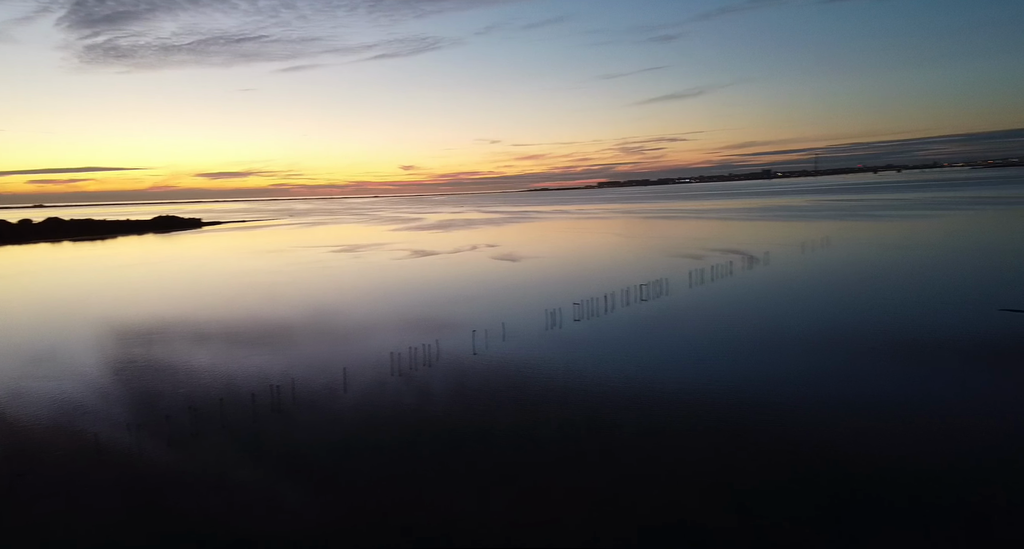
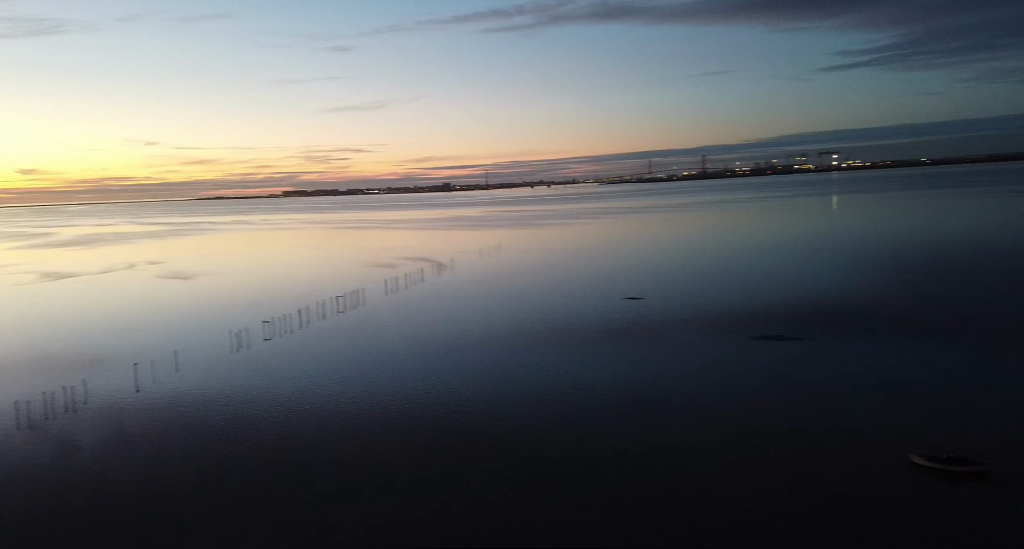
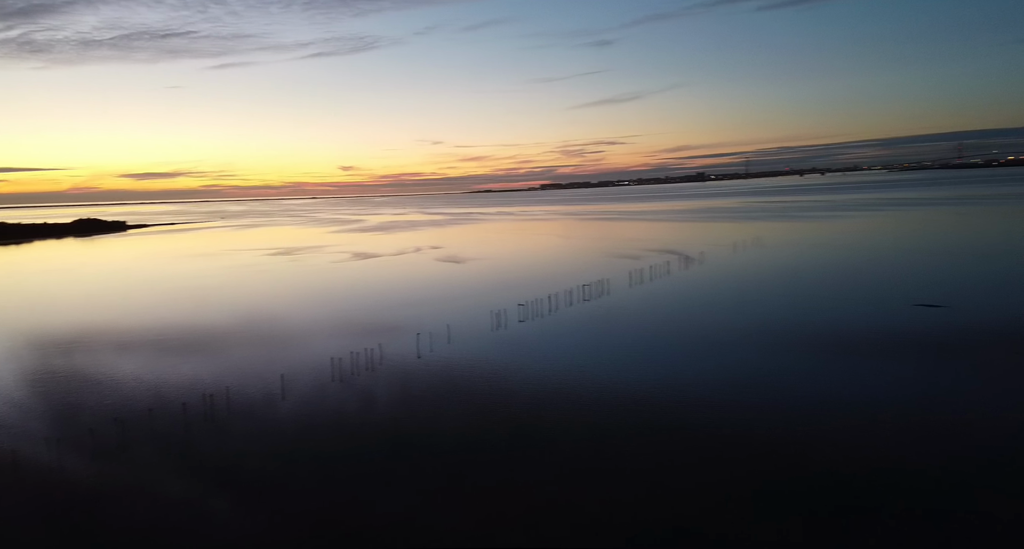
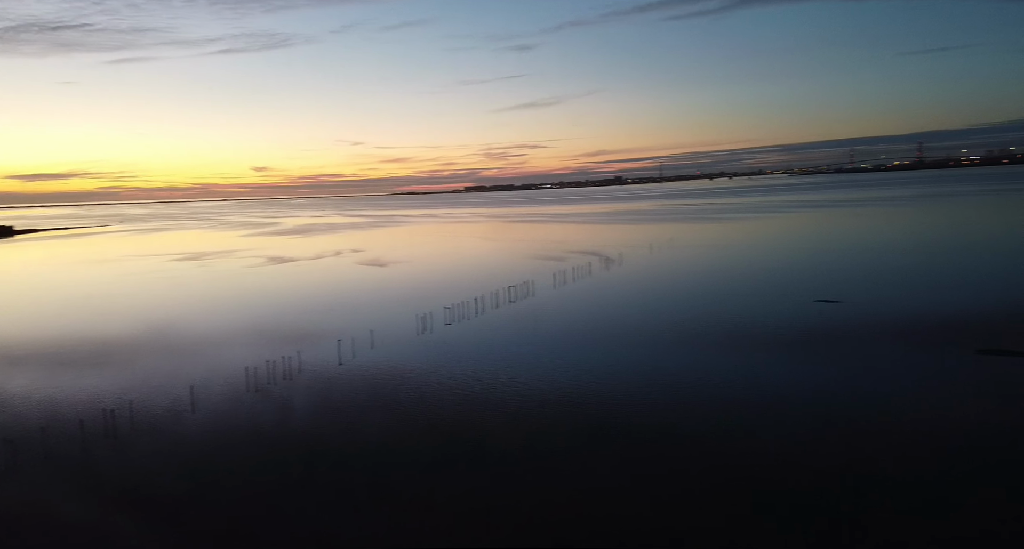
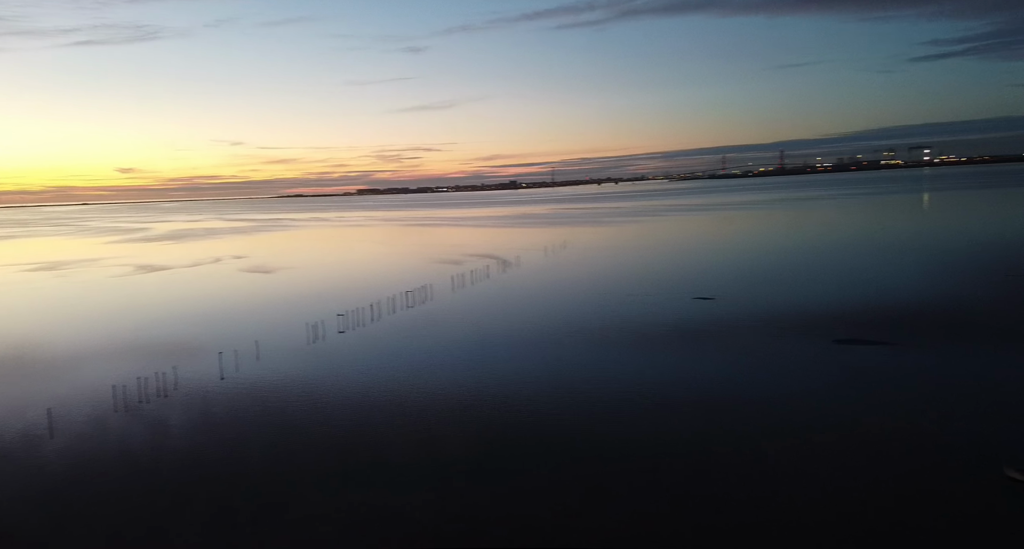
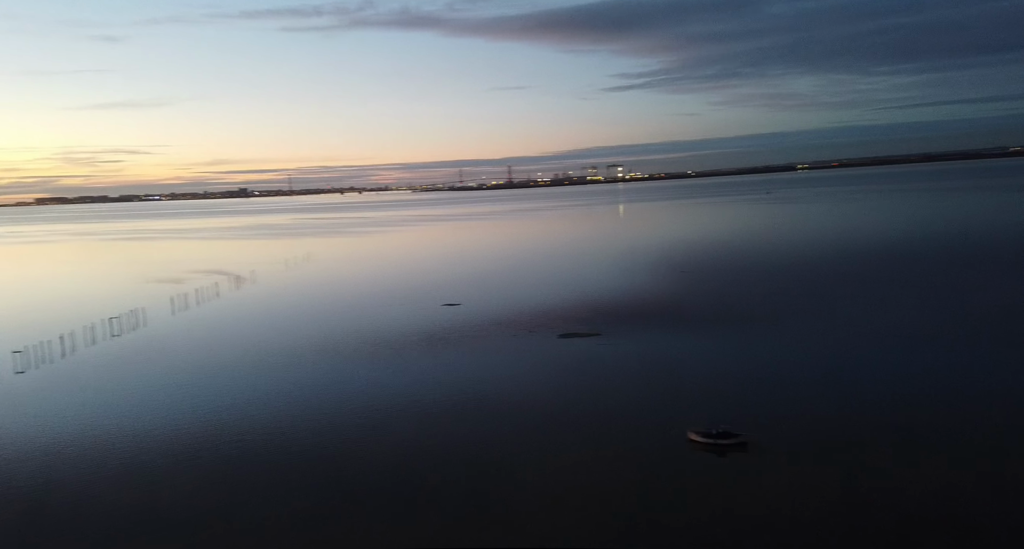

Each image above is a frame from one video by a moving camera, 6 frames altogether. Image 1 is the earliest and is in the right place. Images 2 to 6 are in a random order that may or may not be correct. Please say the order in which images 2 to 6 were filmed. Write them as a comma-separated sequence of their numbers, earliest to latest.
3, 4, 5, 2, 6
